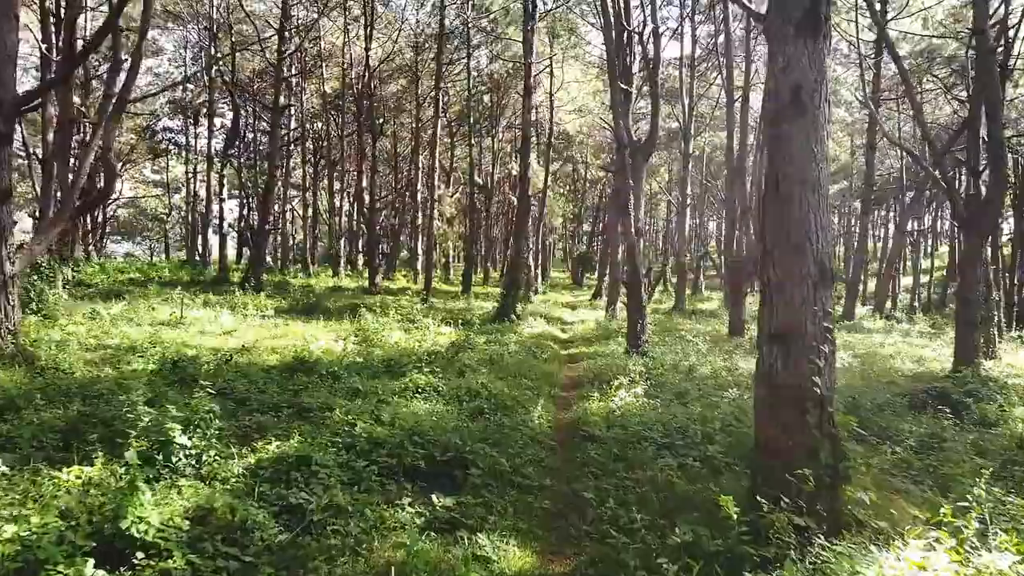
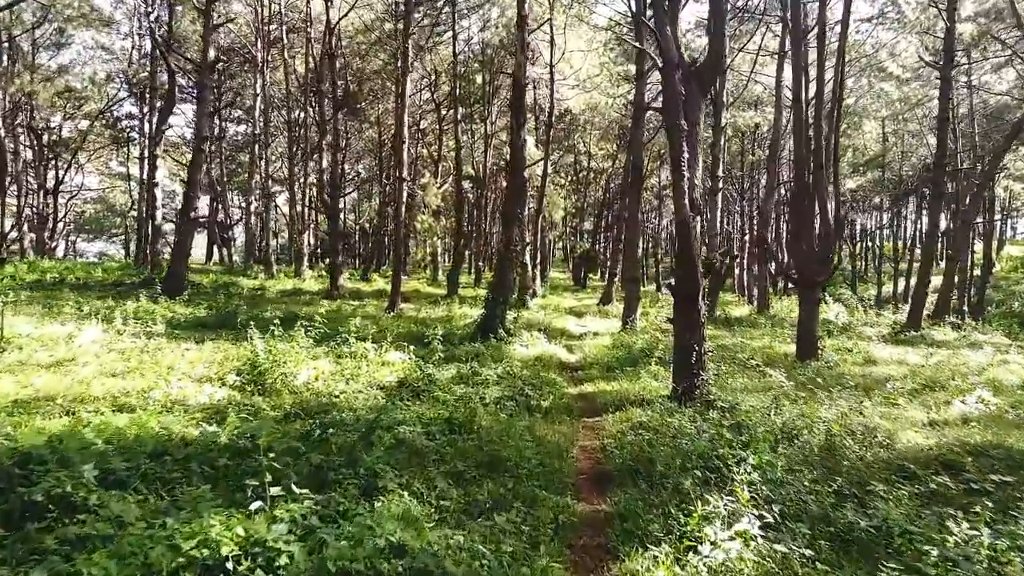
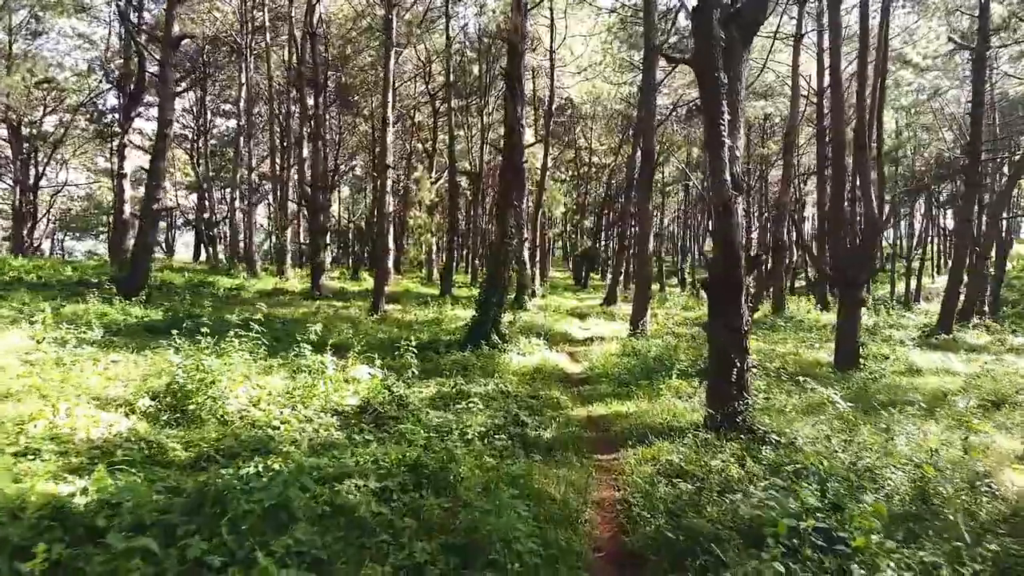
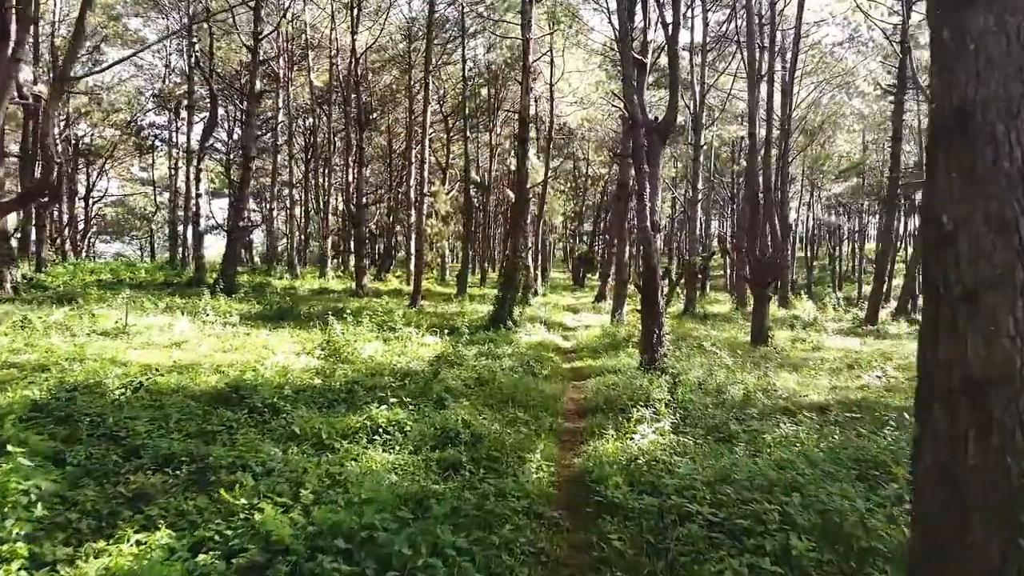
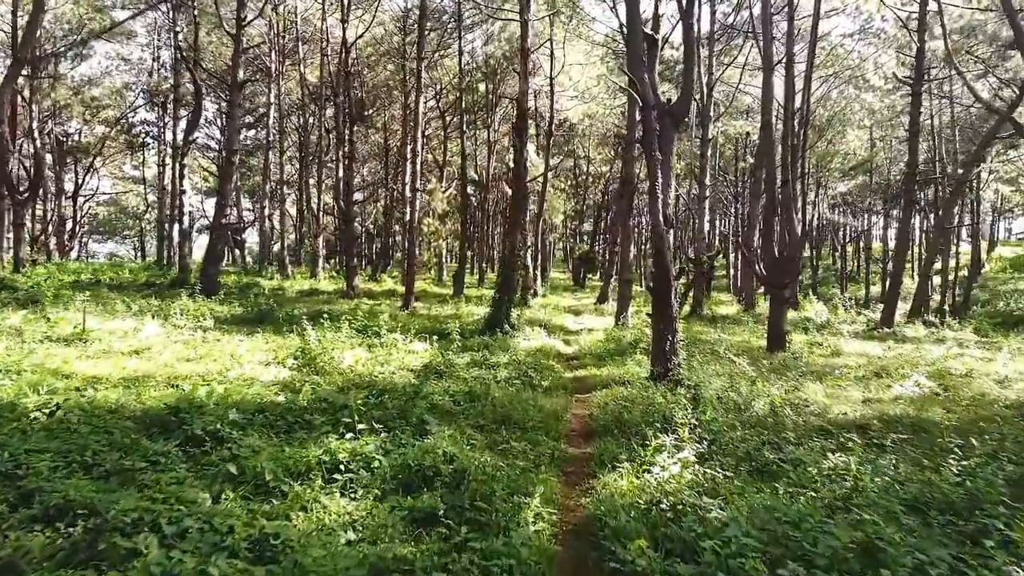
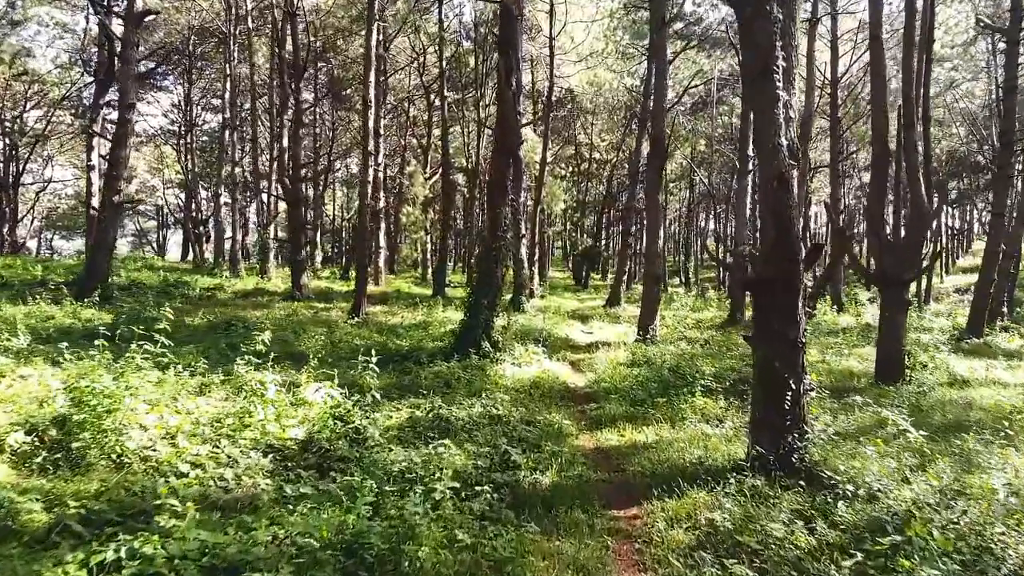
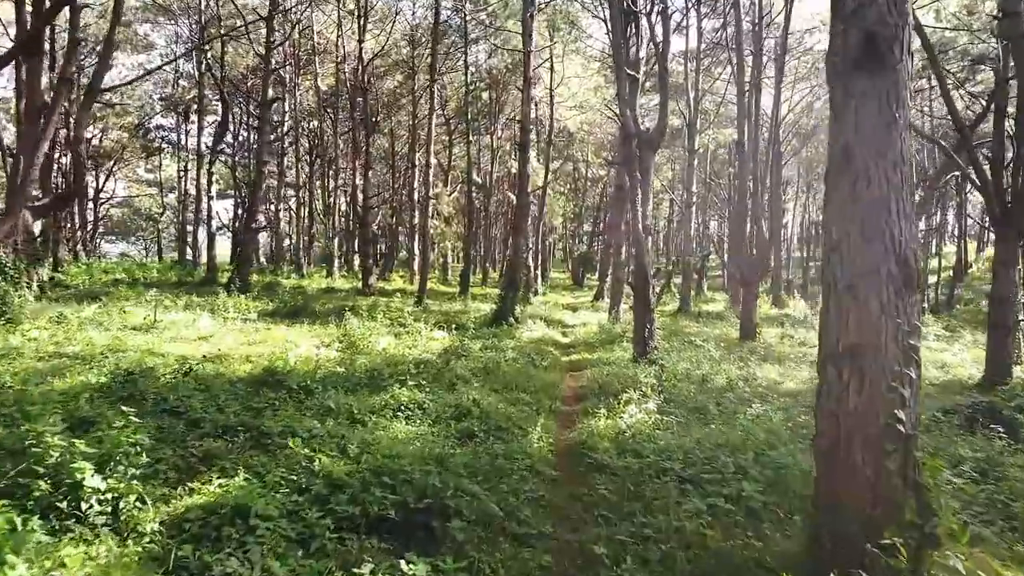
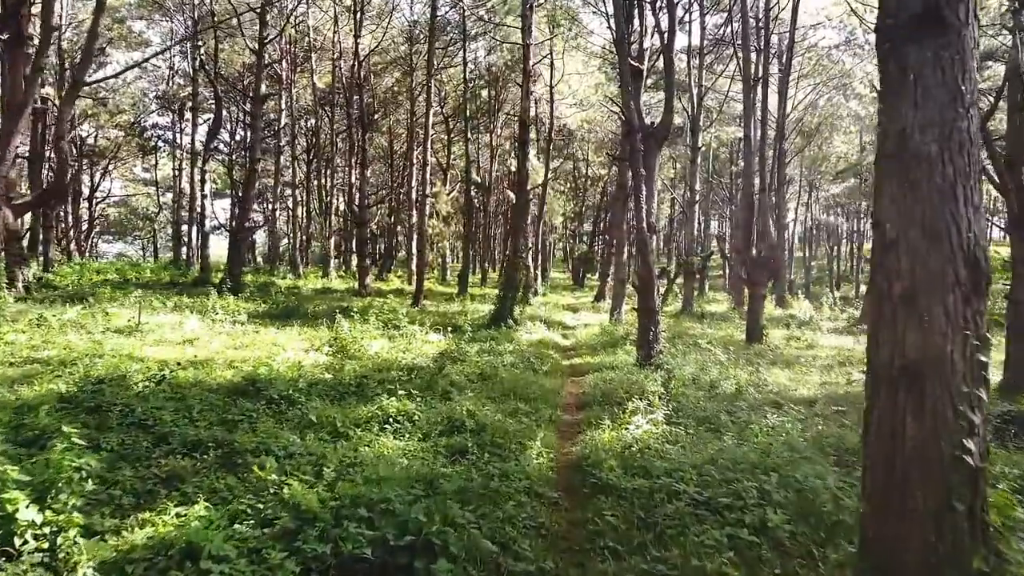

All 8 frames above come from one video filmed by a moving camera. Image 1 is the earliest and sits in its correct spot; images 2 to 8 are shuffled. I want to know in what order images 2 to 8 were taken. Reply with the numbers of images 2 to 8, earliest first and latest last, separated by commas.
7, 8, 4, 5, 2, 3, 6
